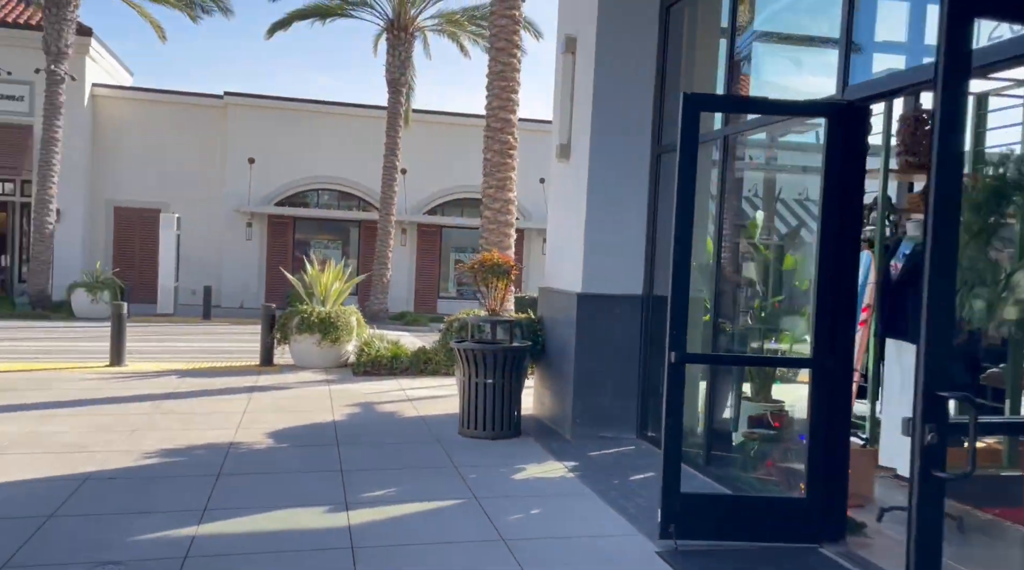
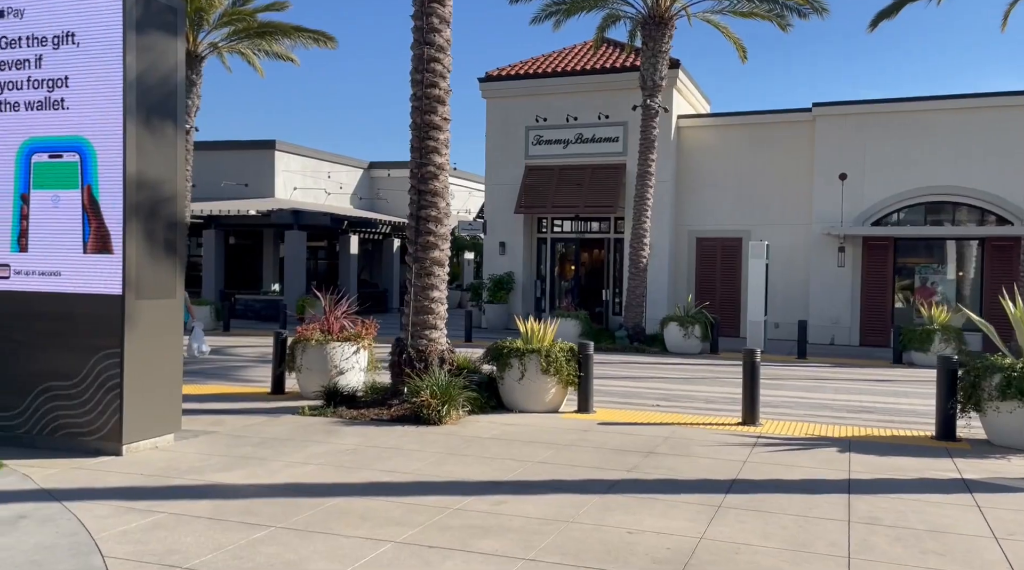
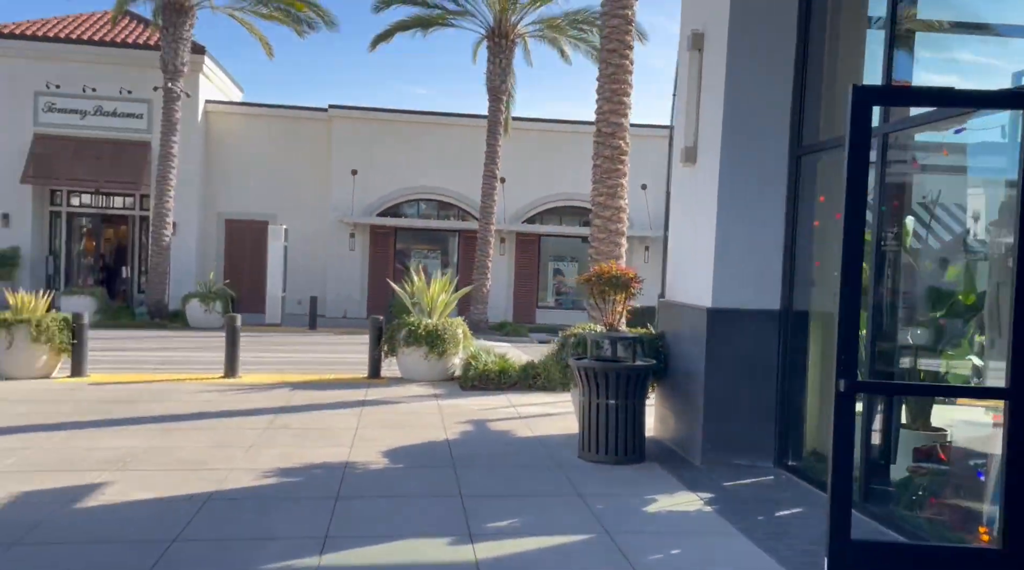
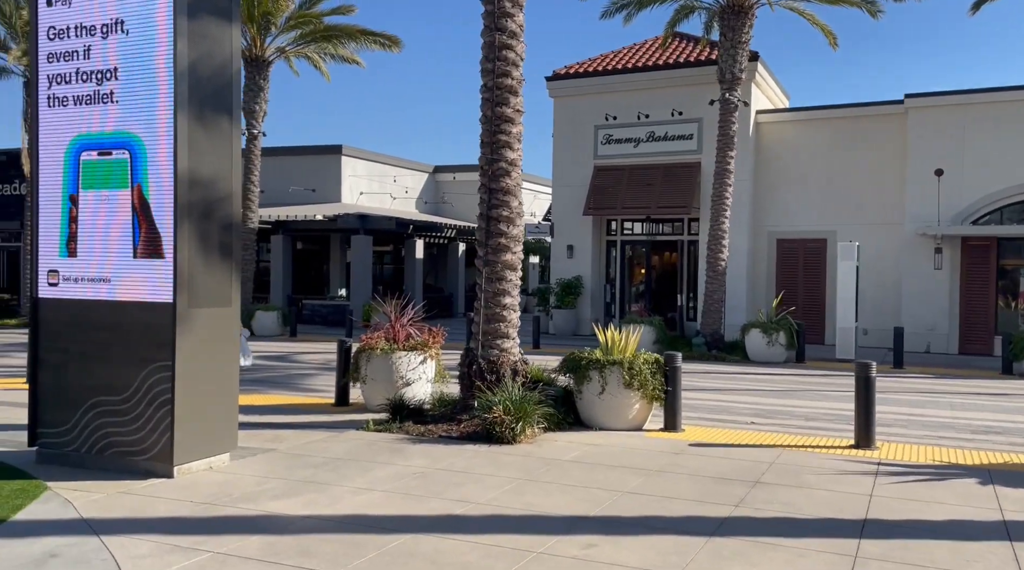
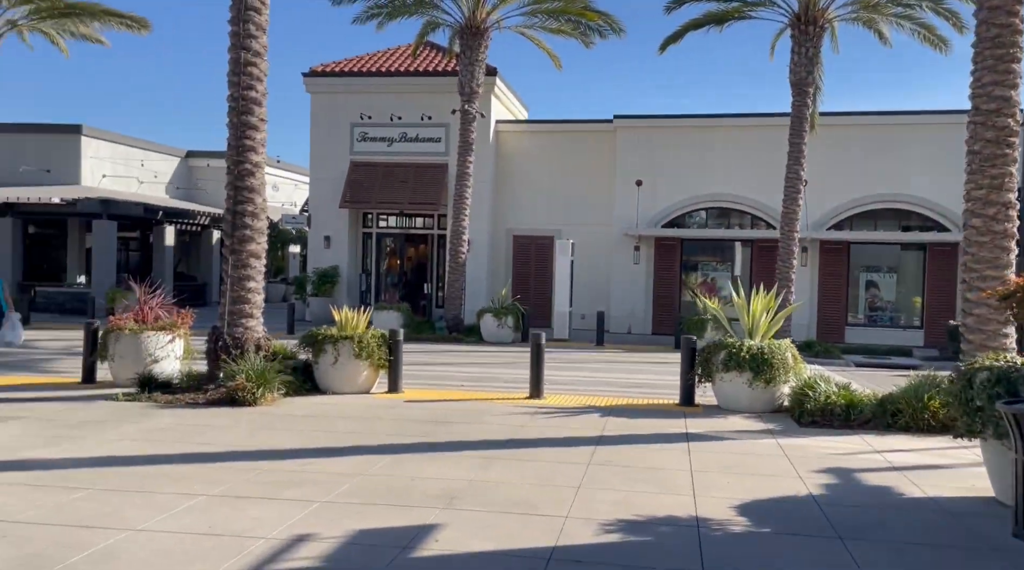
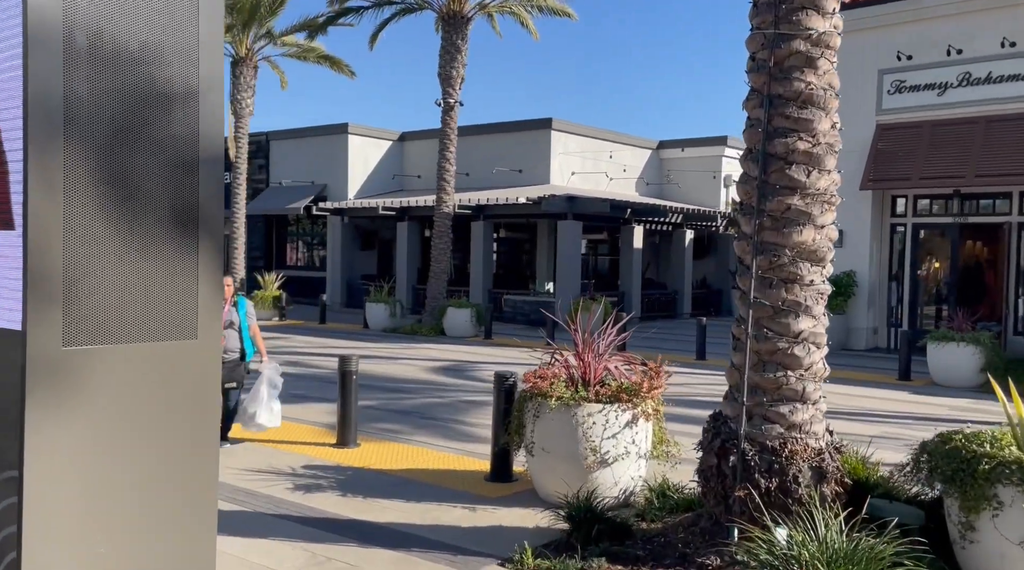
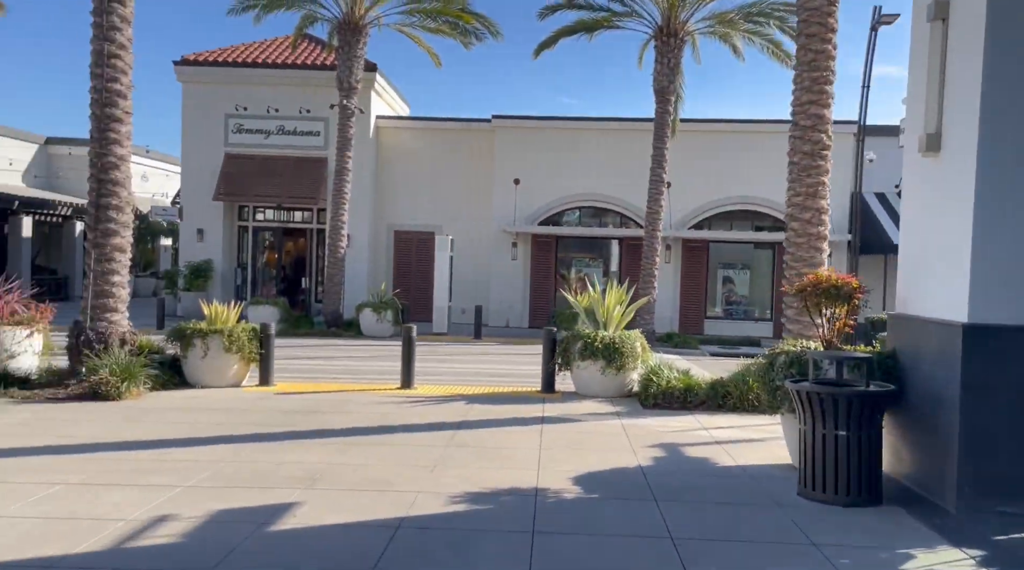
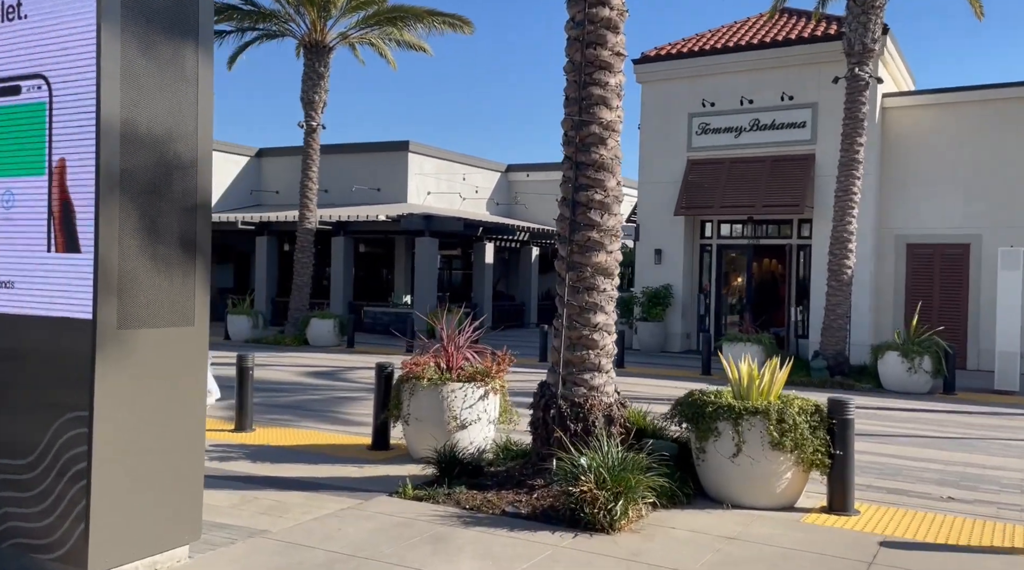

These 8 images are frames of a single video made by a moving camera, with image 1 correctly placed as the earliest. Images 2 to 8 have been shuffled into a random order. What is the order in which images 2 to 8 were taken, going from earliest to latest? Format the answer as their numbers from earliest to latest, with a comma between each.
3, 7, 5, 2, 4, 8, 6
